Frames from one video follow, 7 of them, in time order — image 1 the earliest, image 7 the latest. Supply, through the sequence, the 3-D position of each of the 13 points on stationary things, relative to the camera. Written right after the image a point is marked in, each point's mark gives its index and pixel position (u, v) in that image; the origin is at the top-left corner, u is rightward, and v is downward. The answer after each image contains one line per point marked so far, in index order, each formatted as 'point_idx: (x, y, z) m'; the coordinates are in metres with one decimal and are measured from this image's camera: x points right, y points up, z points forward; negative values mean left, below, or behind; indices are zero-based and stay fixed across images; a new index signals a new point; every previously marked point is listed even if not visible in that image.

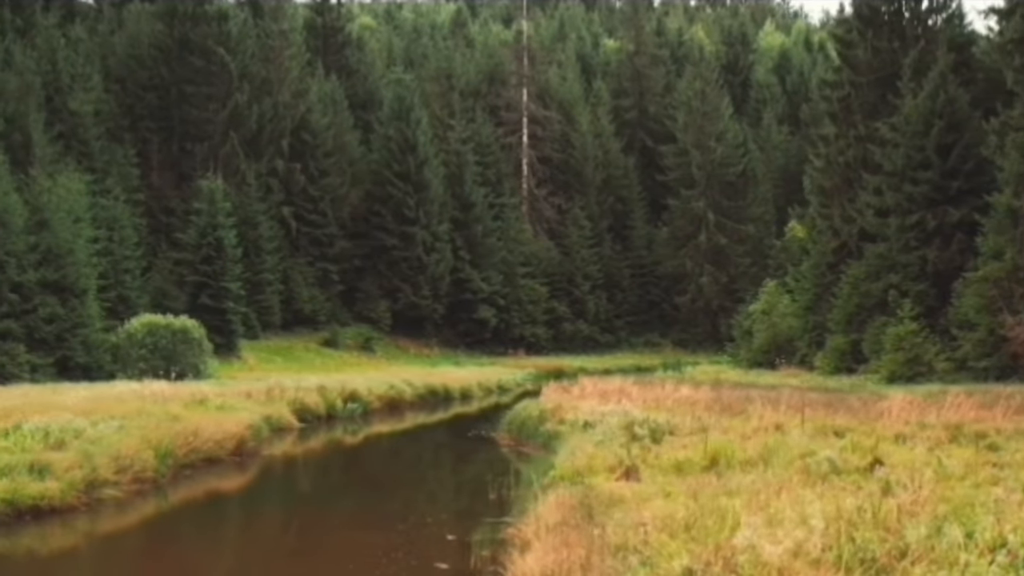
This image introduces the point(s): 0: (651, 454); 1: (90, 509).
0: (+1.7, -1.8, +19.2) m
1: (-4.7, -2.5, +19.4) m
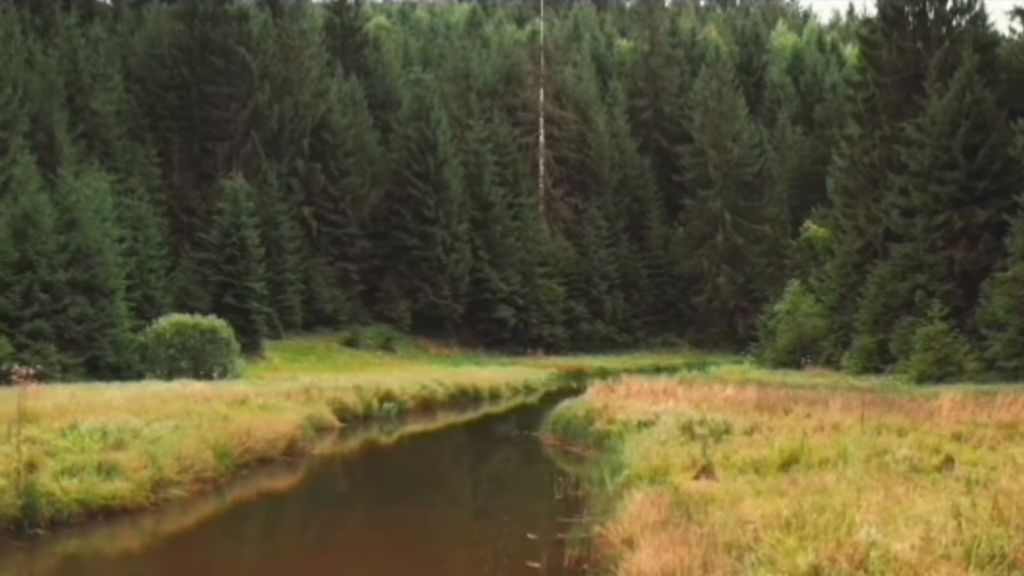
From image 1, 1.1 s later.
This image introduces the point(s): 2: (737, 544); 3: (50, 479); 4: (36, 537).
0: (+2.4, -1.8, +19.2) m
1: (-3.9, -2.5, +19.4) m
2: (+1.6, -1.9, +12.7) m
3: (-4.8, -2.0, +18.3) m
4: (-4.6, -2.4, +17.0) m
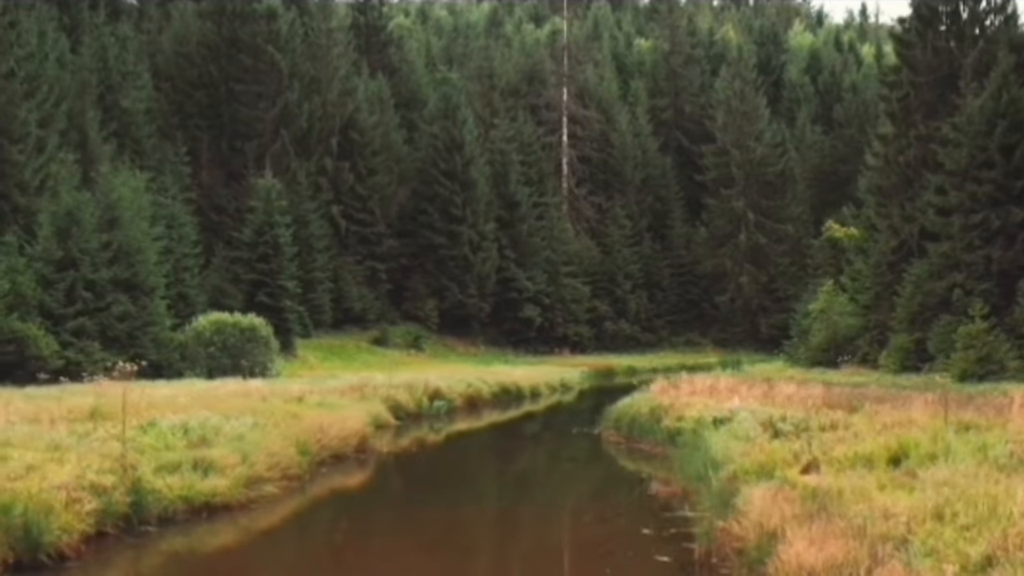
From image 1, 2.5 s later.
0: (+3.5, -1.8, +19.3) m
1: (-2.8, -2.4, +19.4) m
2: (+2.8, -1.8, +12.8) m
3: (-3.7, -2.0, +18.3) m
4: (-3.5, -2.4, +17.0) m
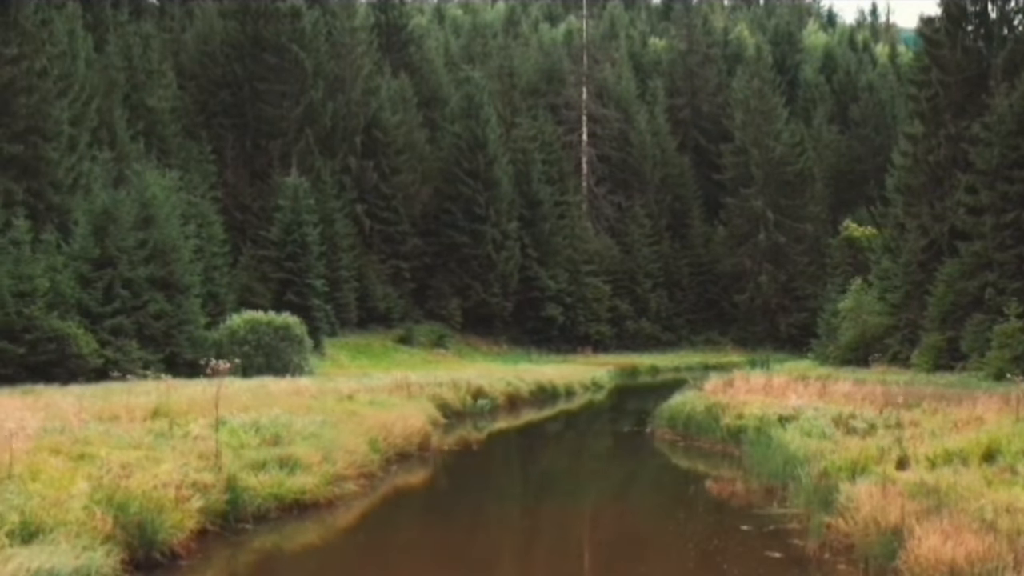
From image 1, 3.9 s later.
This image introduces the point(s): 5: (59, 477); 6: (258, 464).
0: (+4.5, -1.7, +19.3) m
1: (-1.9, -2.4, +19.4) m
2: (+3.7, -1.8, +12.8) m
3: (-2.8, -1.9, +18.3) m
4: (-2.6, -2.4, +17.0) m
5: (-4.0, -1.7, +15.7) m
6: (-2.8, -1.9, +19.2) m
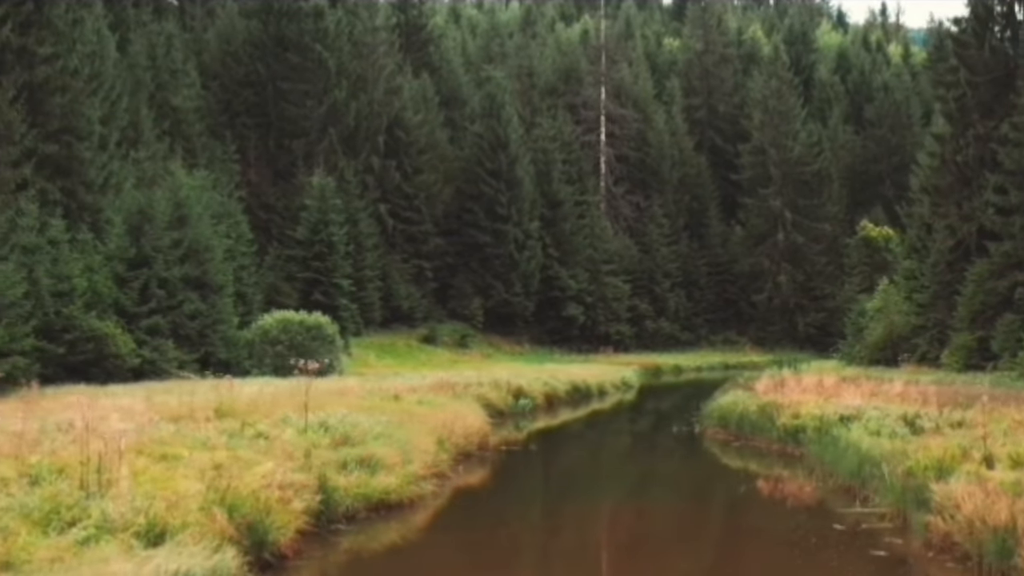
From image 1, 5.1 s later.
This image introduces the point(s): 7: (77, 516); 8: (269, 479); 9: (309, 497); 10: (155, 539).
0: (+5.3, -1.7, +19.4) m
1: (-1.0, -2.4, +19.4) m
2: (+4.7, -1.8, +12.8) m
3: (-1.9, -1.9, +18.3) m
4: (-1.7, -2.4, +17.0) m
5: (-3.1, -1.7, +15.7) m
6: (-1.9, -1.9, +19.2) m
7: (-3.3, -1.7, +13.2) m
8: (-2.2, -1.8, +16.0) m
9: (-1.9, -2.0, +16.6) m
10: (-2.7, -1.9, +13.1) m
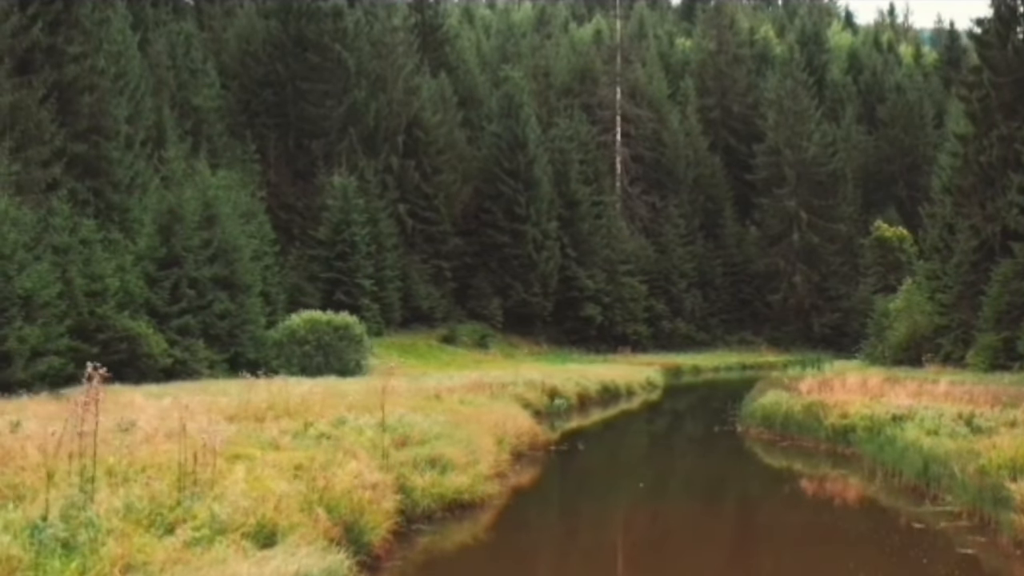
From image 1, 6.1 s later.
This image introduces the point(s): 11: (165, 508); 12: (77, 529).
0: (+6.1, -1.7, +19.4) m
1: (-0.2, -2.4, +19.4) m
2: (+5.5, -1.8, +12.9) m
3: (-1.1, -1.9, +18.3) m
4: (-0.9, -2.4, +17.0) m
5: (-2.3, -1.7, +15.7) m
6: (-1.1, -1.9, +19.2) m
7: (-2.5, -1.7, +13.2) m
8: (-1.4, -1.8, +16.0) m
9: (-1.1, -2.0, +16.6) m
10: (-1.8, -1.9, +13.1) m
11: (-2.7, -1.7, +13.4) m
12: (-3.0, -1.7, +12.2) m
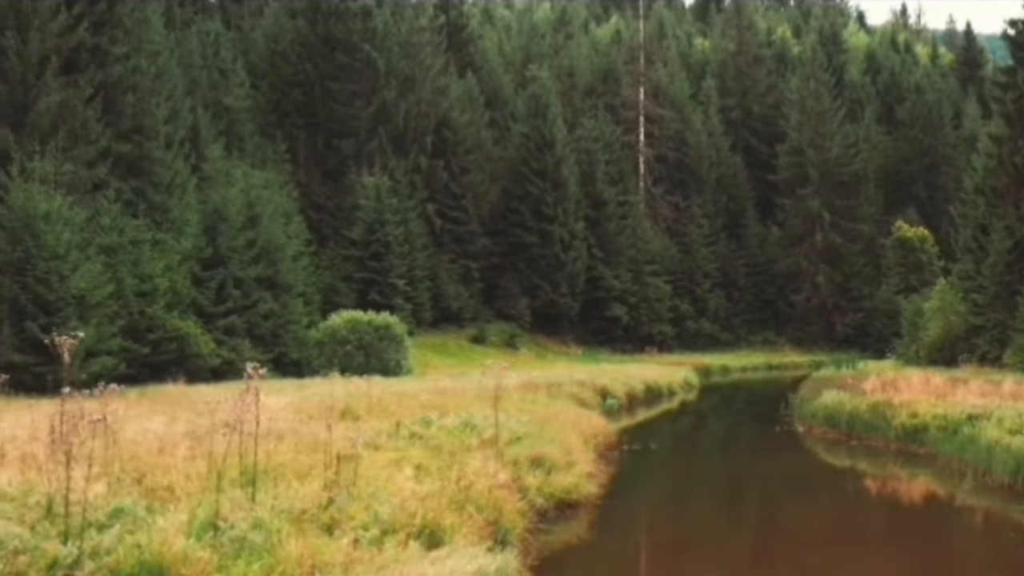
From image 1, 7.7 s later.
0: (+7.3, -1.8, +19.5) m
1: (+0.9, -2.4, +19.4) m
2: (+6.7, -1.8, +13.0) m
3: (+0.1, -1.9, +18.3) m
4: (+0.3, -2.4, +17.0) m
5: (-1.2, -1.7, +15.7) m
6: (0.0, -1.9, +19.2) m
7: (-1.3, -1.7, +13.2) m
8: (-0.3, -1.8, +16.0) m
9: (0.0, -2.0, +16.6) m
10: (-0.6, -1.9, +13.1) m
11: (-1.5, -1.7, +13.4) m
12: (-1.8, -1.7, +12.2) m
